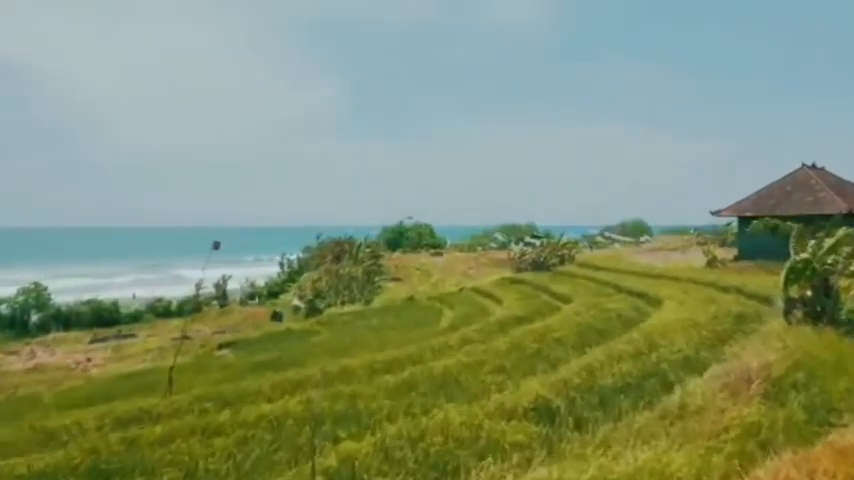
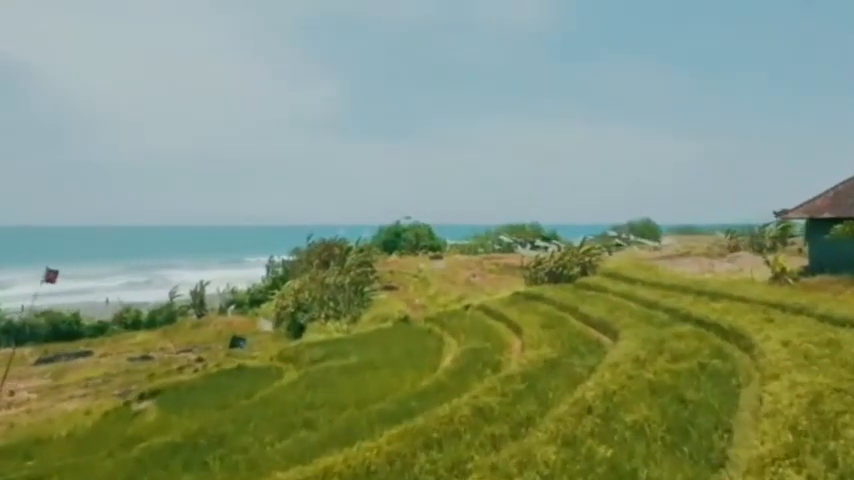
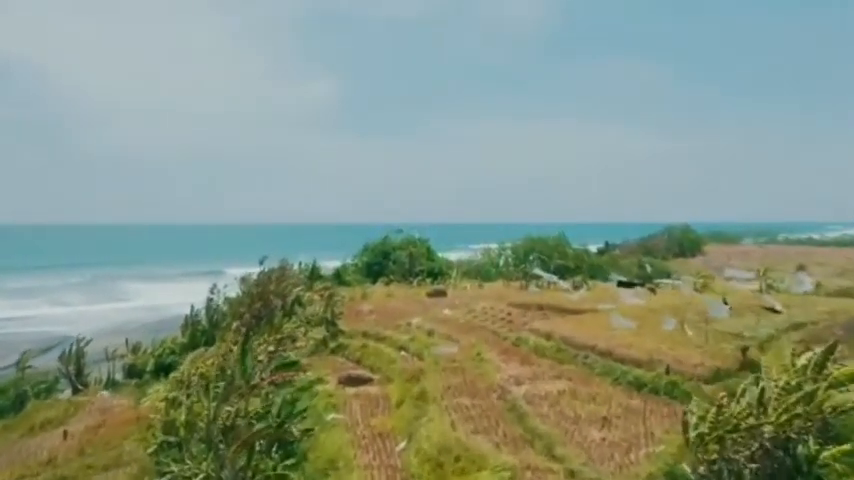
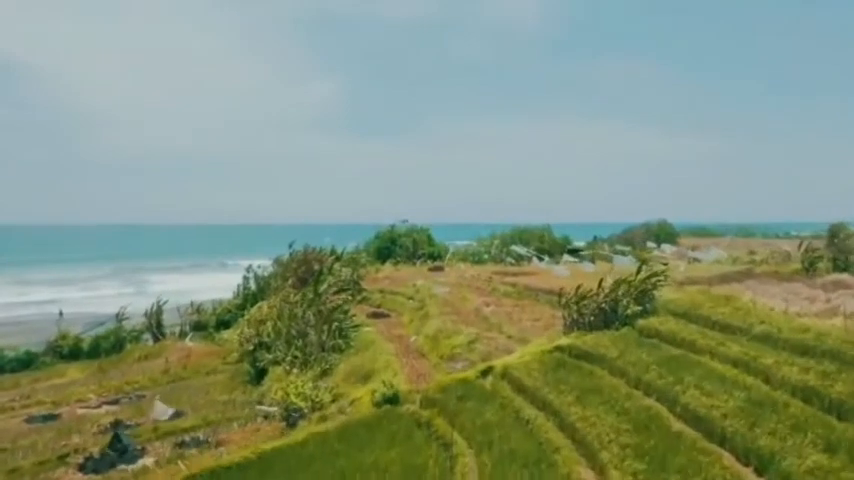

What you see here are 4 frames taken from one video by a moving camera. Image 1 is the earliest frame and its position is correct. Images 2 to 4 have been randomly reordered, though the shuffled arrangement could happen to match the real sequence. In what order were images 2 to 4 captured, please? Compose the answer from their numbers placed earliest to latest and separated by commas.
2, 4, 3
